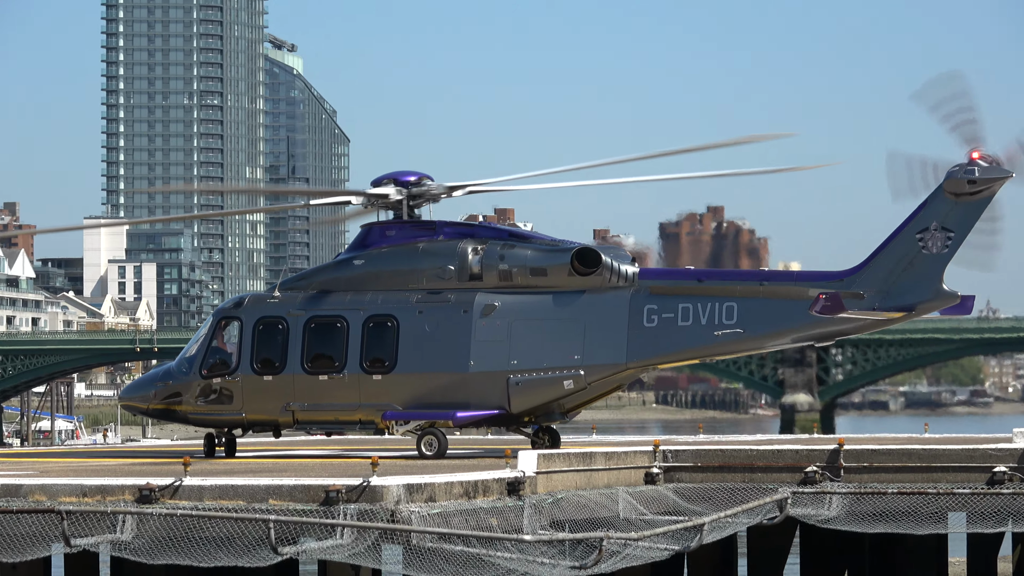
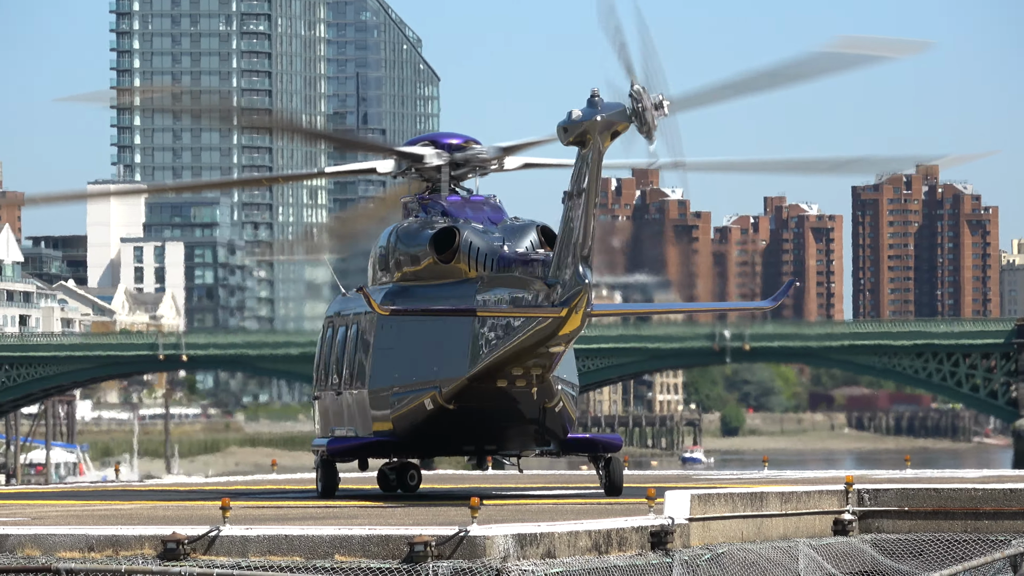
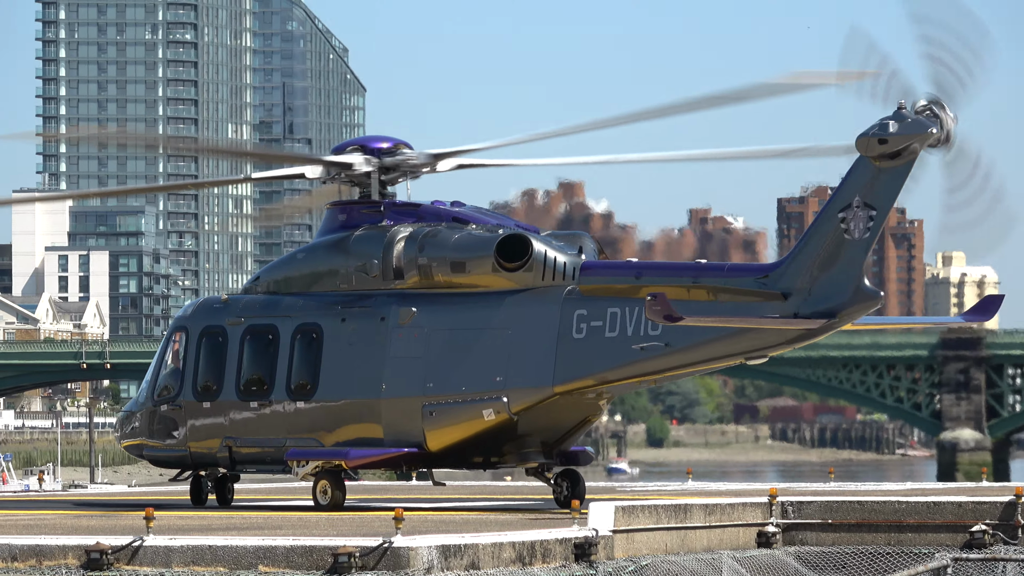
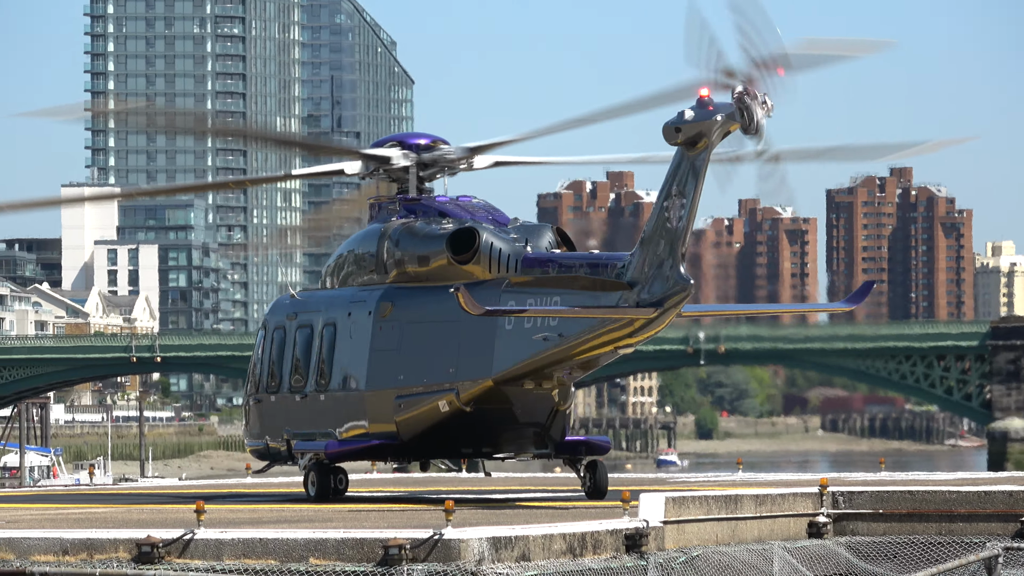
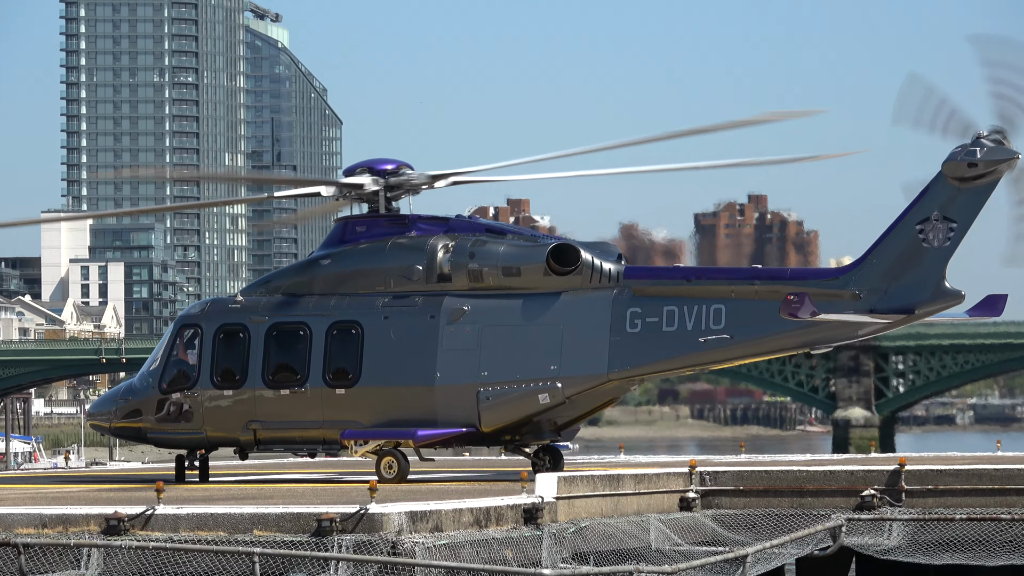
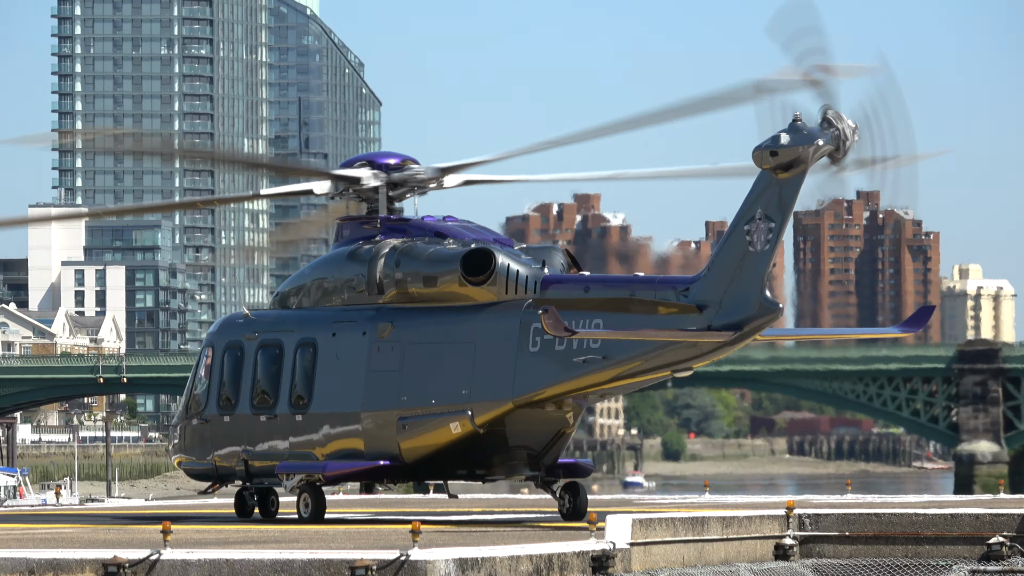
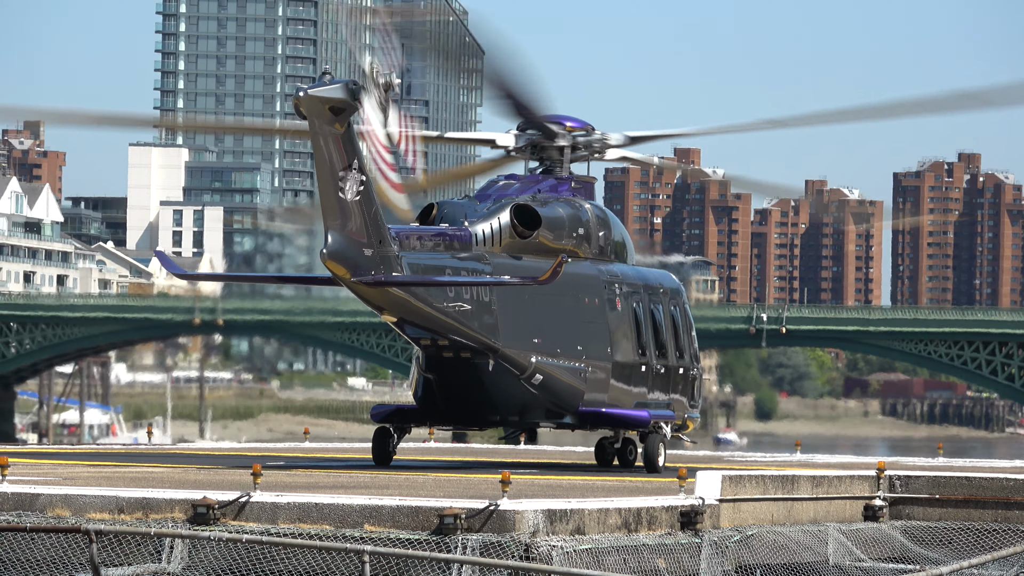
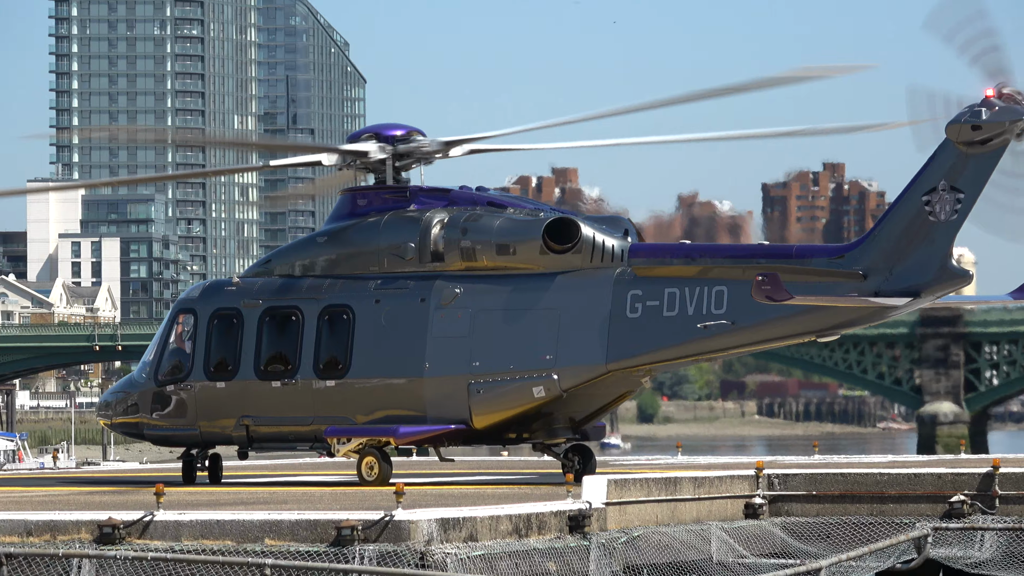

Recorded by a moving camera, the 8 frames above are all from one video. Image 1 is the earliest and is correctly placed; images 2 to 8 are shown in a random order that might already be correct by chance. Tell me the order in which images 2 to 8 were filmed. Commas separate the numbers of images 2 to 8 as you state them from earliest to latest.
5, 8, 3, 6, 4, 2, 7
